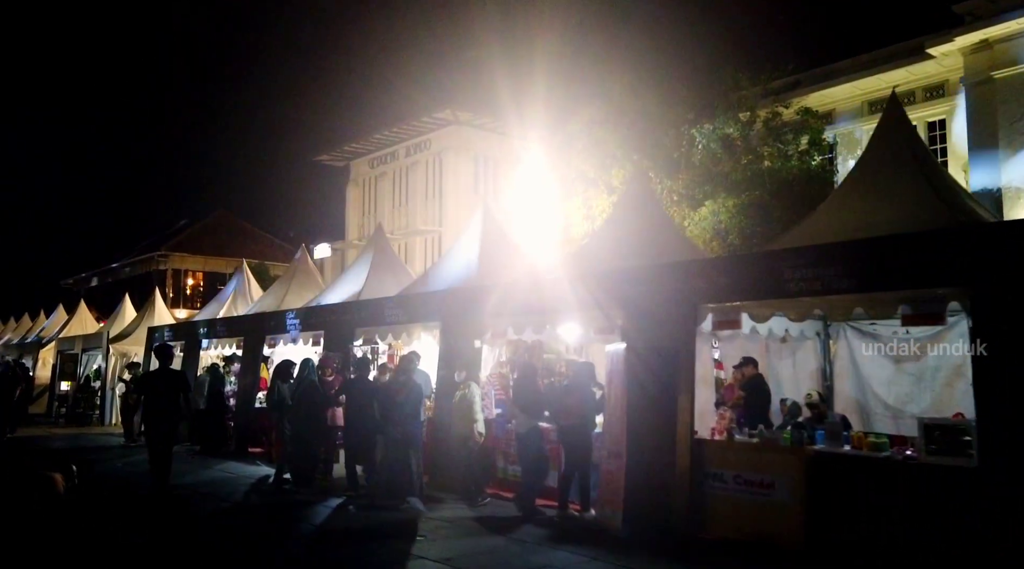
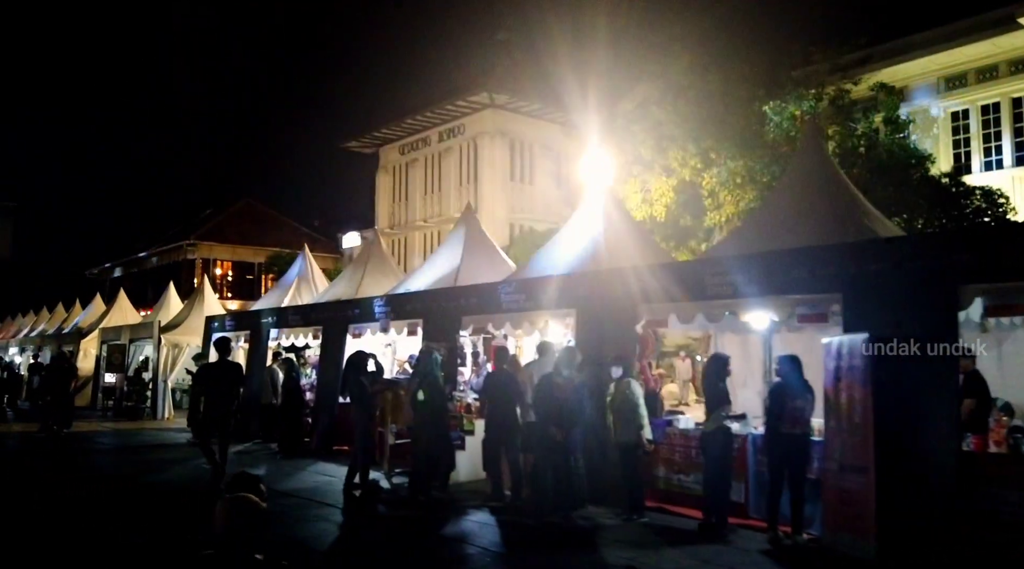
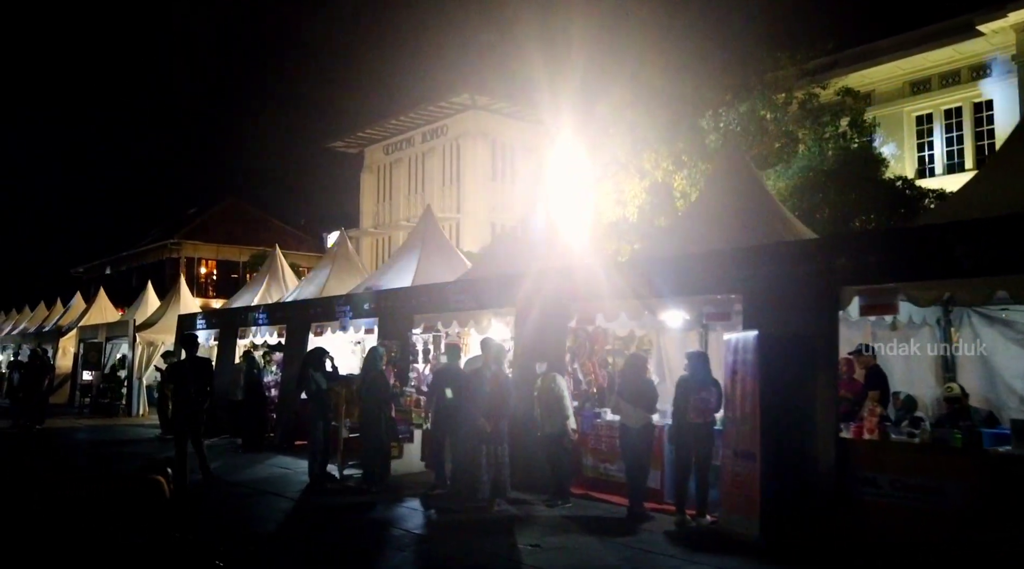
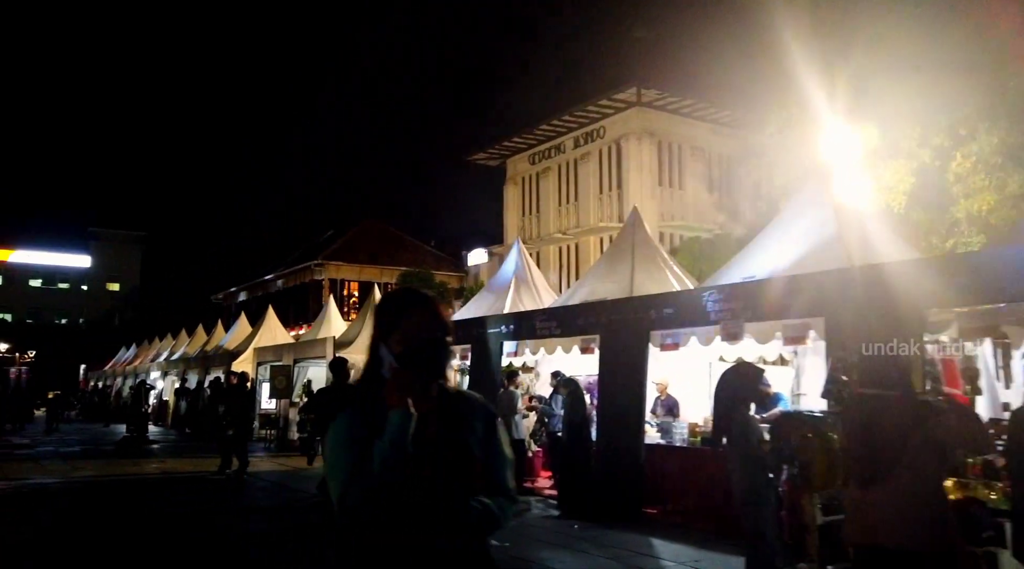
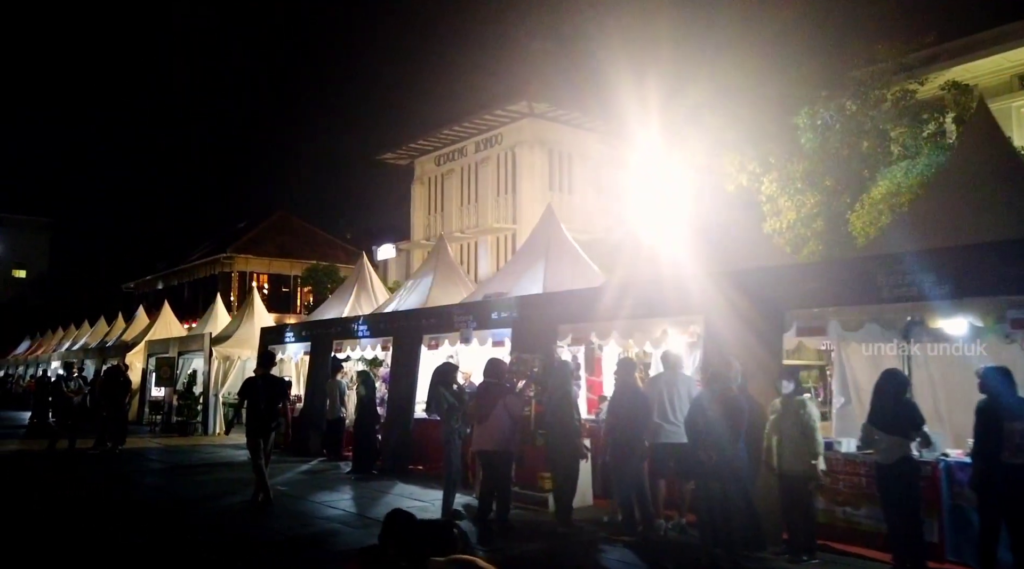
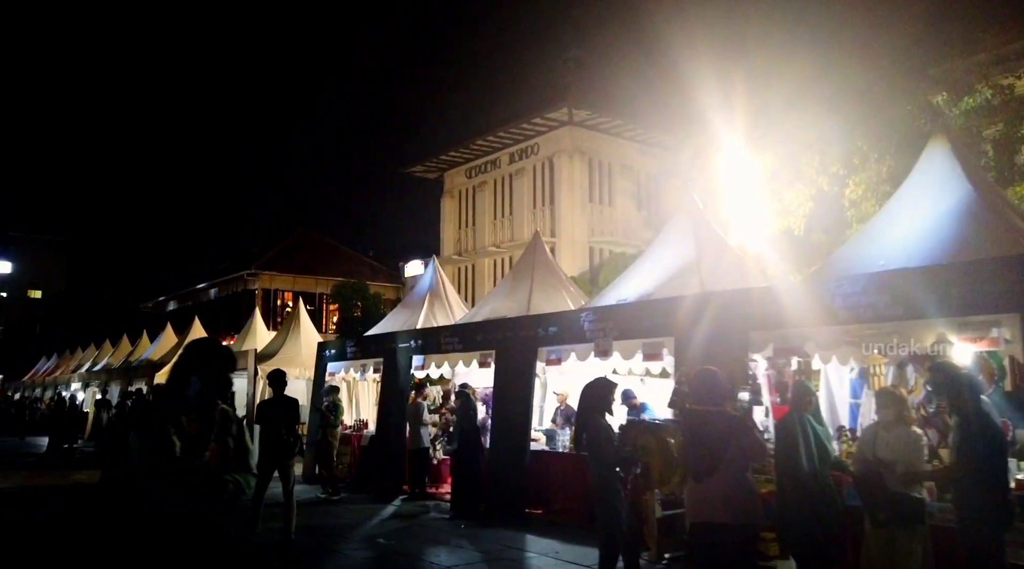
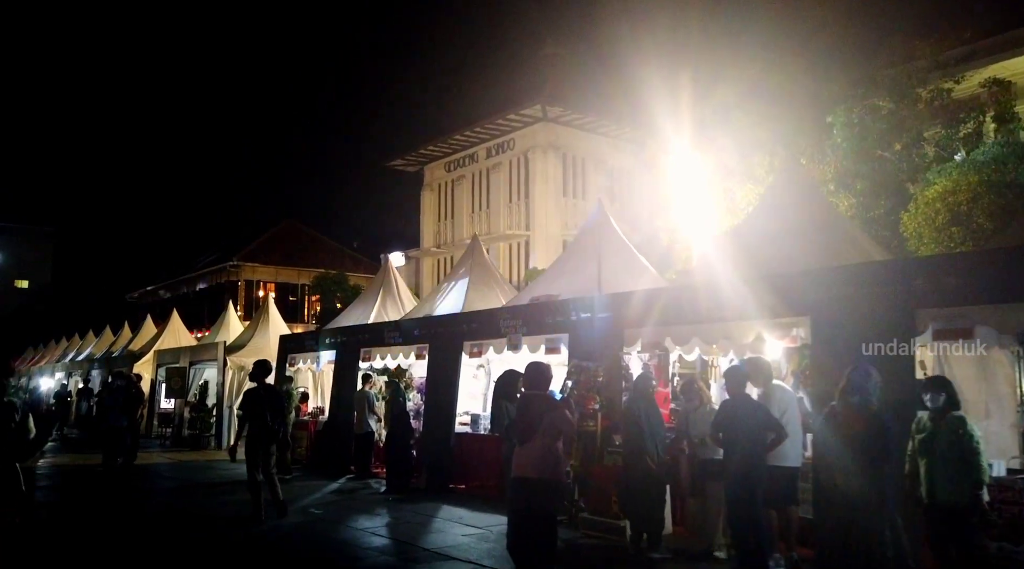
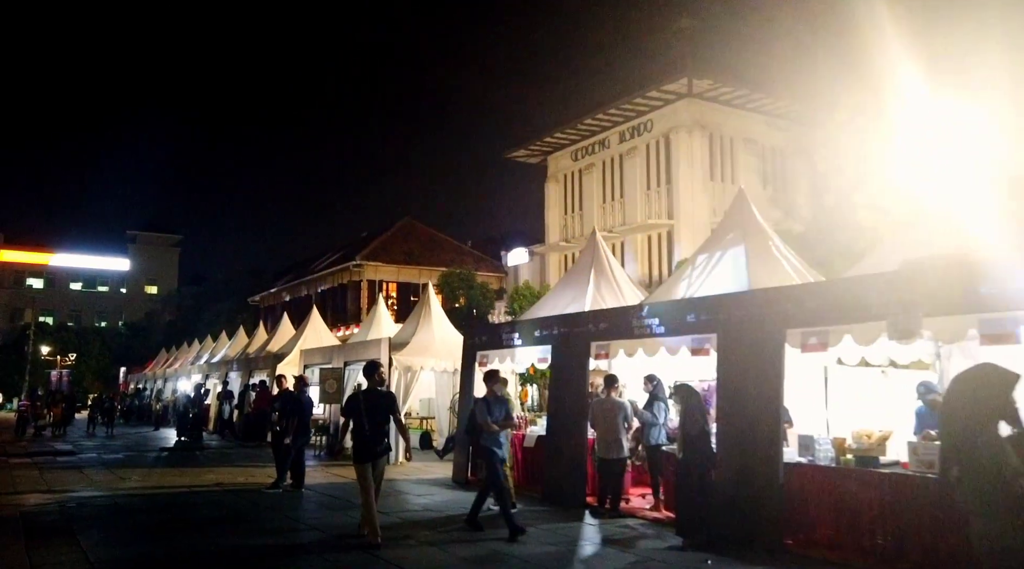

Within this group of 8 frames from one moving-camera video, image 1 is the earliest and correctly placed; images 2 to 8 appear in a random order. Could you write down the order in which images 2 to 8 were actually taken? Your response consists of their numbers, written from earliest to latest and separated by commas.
3, 2, 5, 7, 6, 4, 8
